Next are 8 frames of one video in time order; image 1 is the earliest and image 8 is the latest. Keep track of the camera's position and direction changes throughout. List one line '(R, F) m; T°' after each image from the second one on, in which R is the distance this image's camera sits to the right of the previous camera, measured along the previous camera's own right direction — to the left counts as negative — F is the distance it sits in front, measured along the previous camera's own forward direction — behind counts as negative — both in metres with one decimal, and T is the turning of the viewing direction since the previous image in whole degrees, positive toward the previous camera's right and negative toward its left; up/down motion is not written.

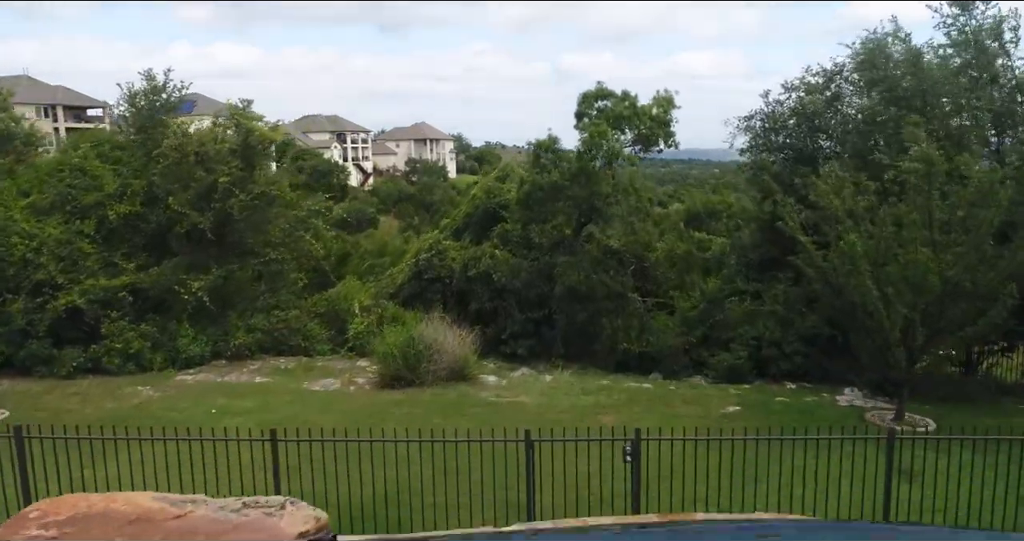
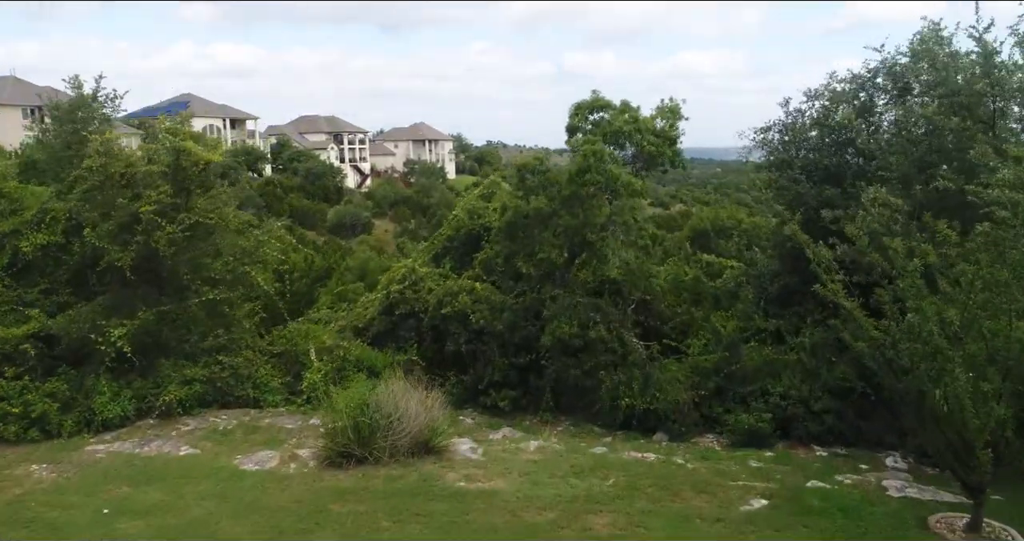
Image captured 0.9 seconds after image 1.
(+0.3, +1.9) m; 0°
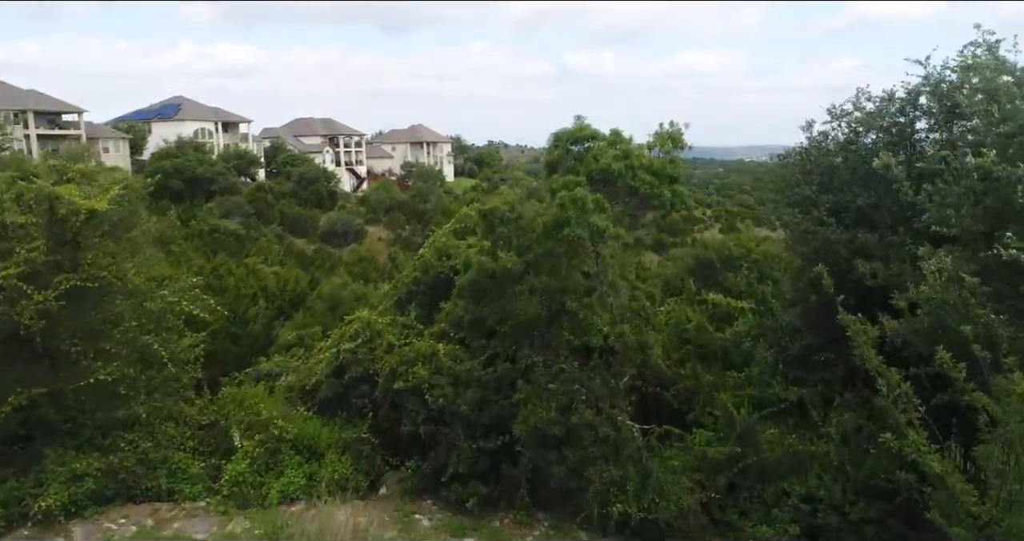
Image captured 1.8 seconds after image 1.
(+0.5, +2.1) m; 0°
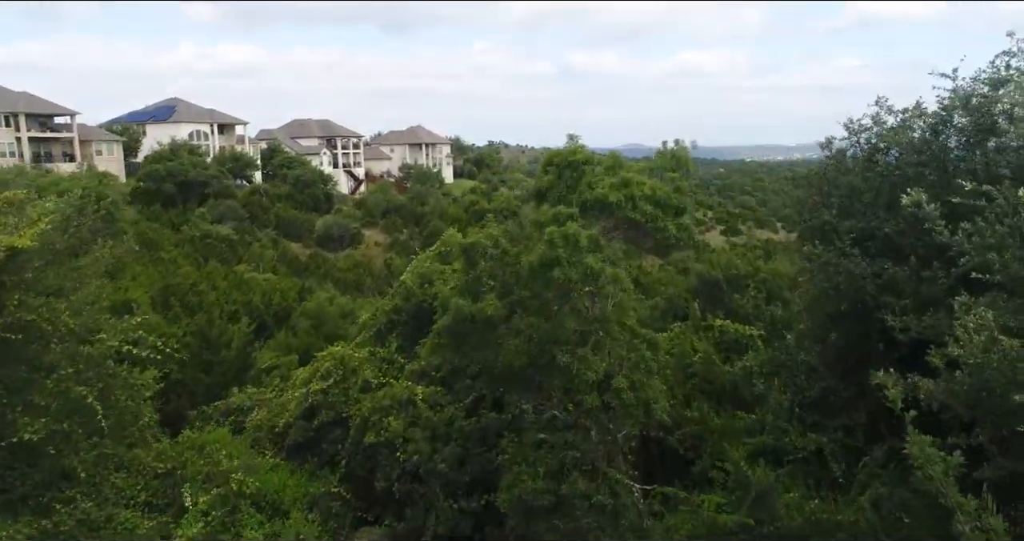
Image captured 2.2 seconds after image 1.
(+0.2, +1.1) m; 0°
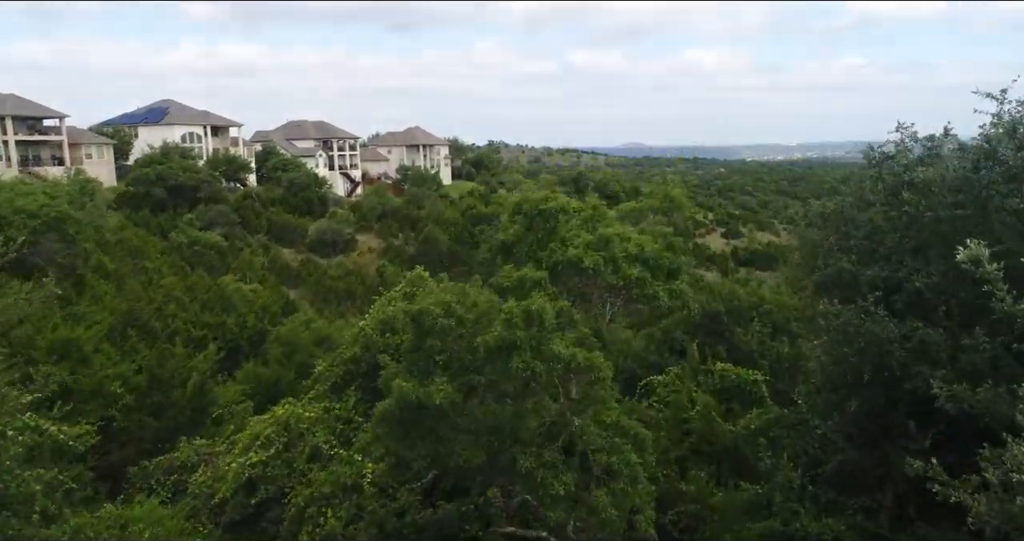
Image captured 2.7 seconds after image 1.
(+0.4, +1.4) m; 0°
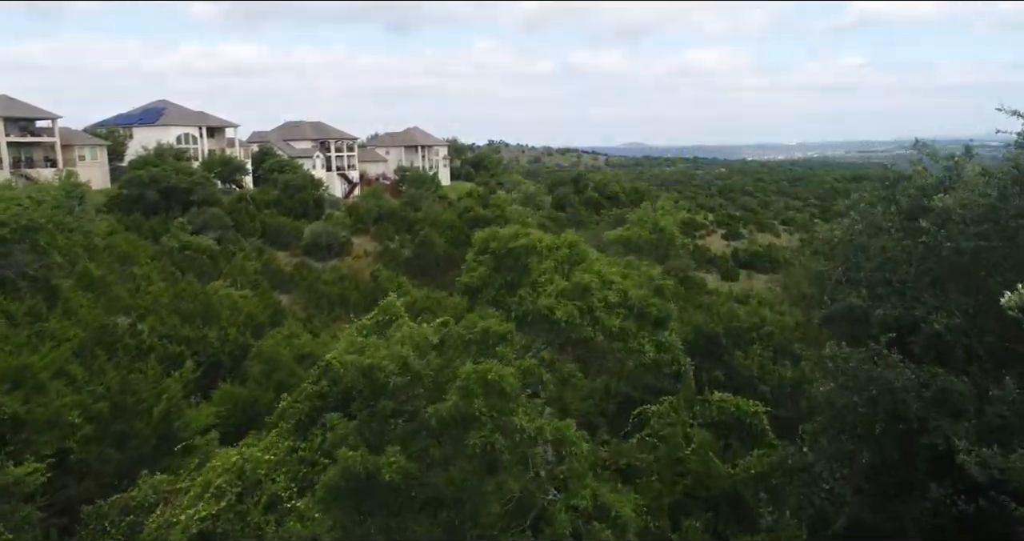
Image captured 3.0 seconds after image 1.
(+0.3, +0.8) m; 0°
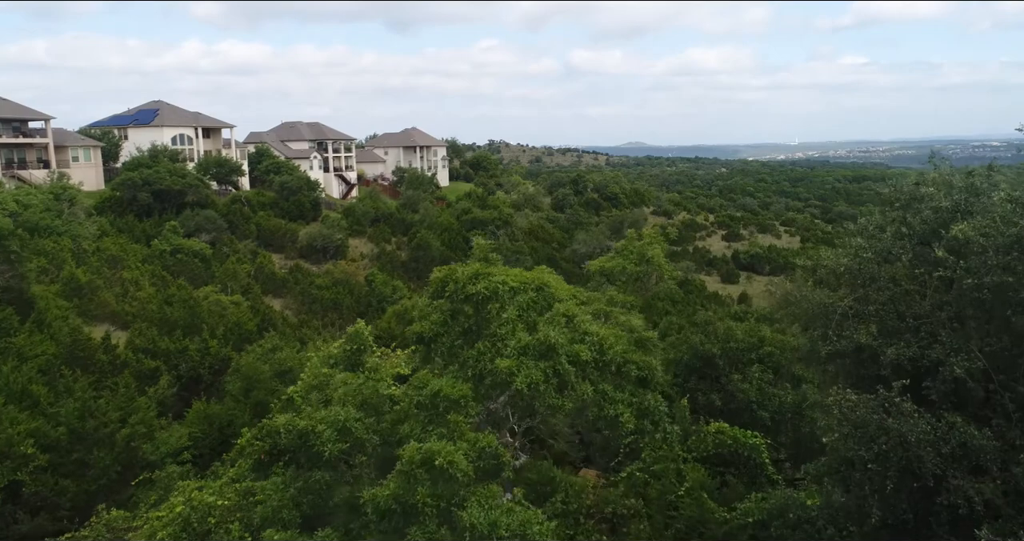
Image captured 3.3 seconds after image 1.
(+0.3, +0.8) m; 0°
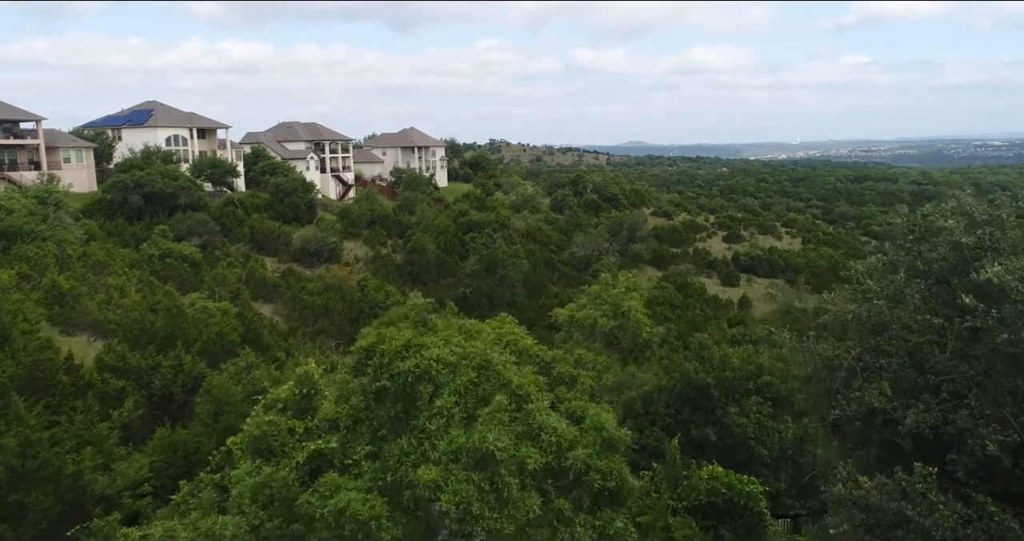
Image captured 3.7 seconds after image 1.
(+0.4, +1.0) m; 0°
